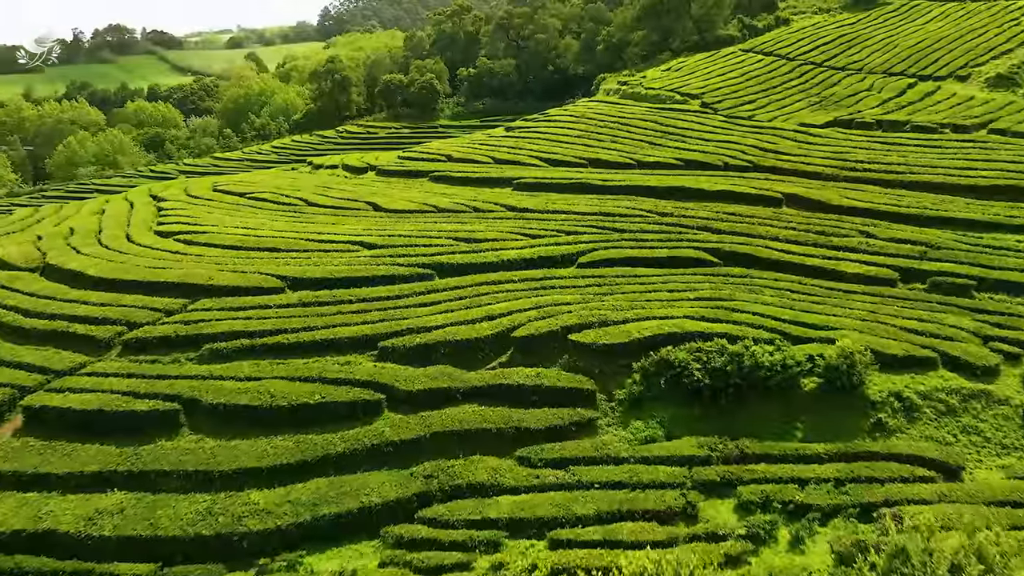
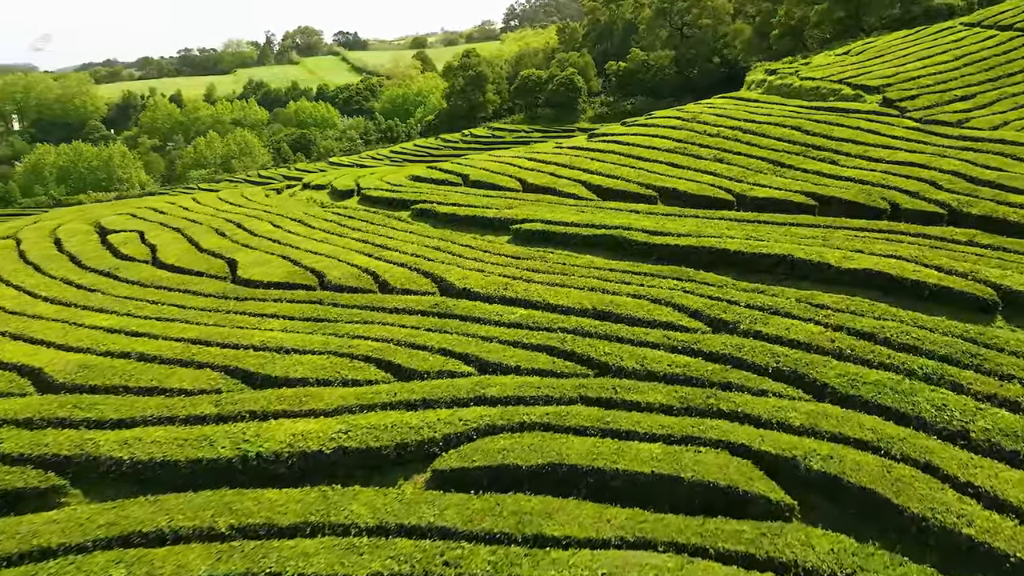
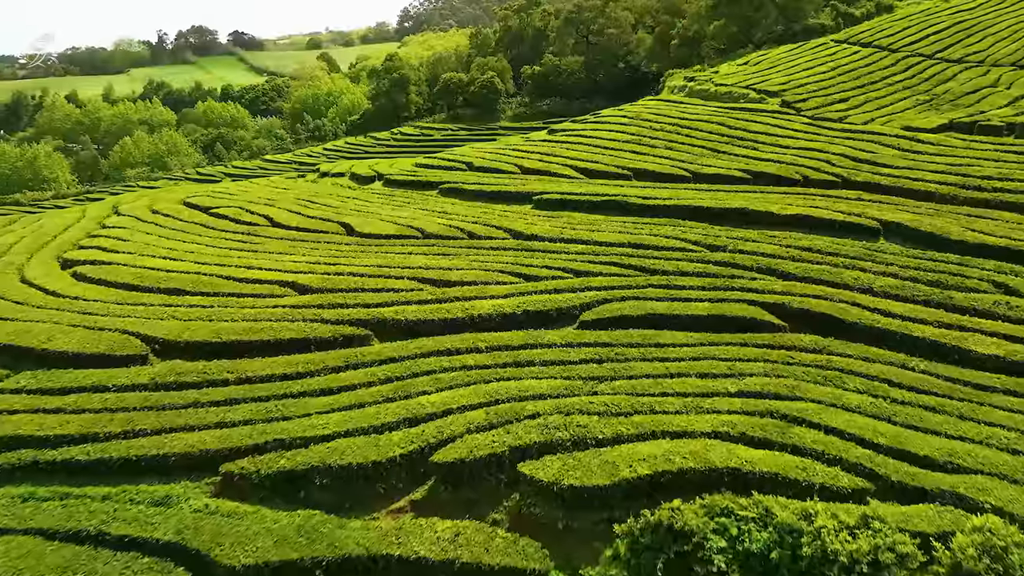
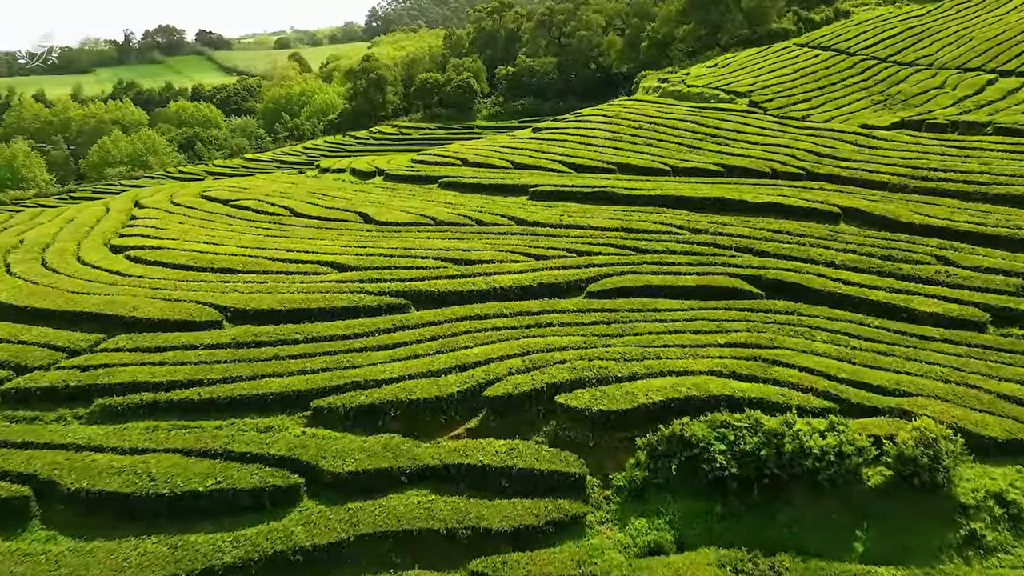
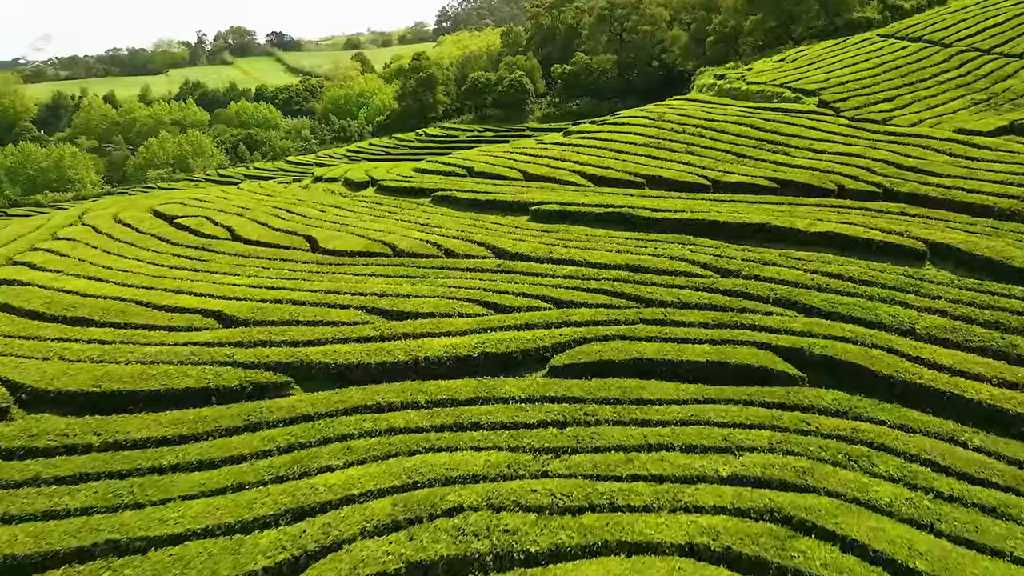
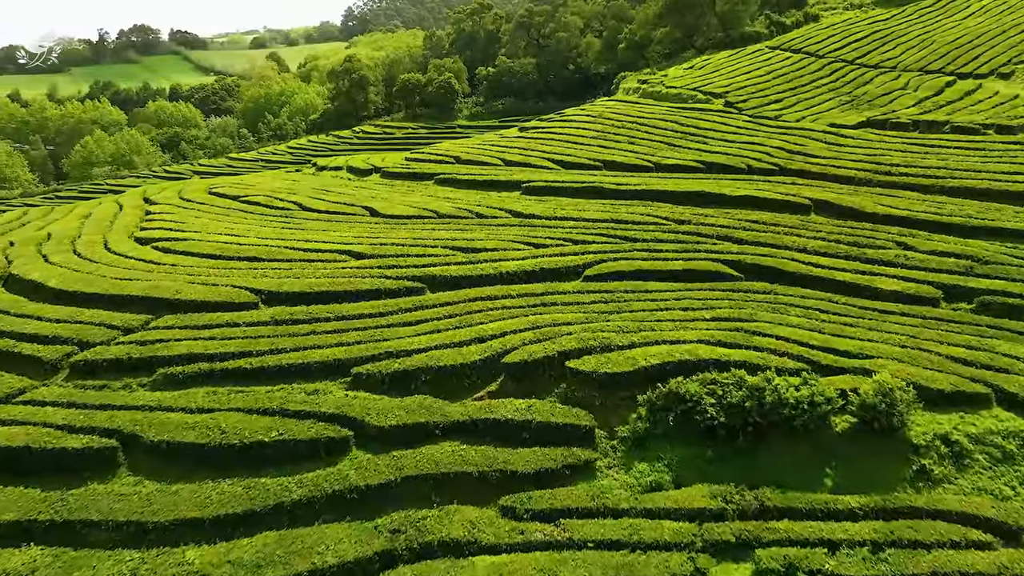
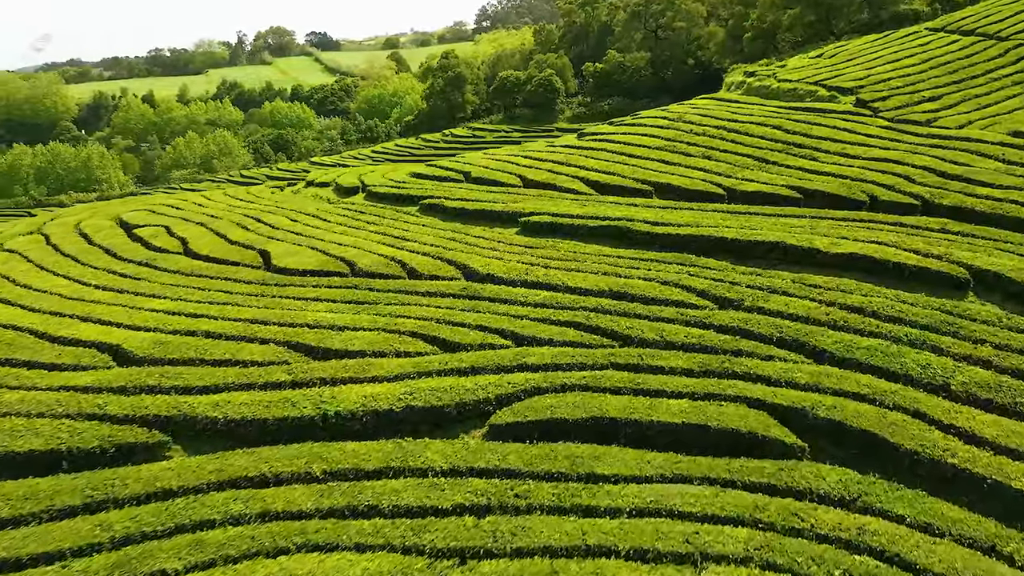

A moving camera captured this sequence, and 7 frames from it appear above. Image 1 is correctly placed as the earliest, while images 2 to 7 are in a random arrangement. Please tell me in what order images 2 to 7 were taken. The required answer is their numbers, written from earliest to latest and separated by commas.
6, 4, 3, 5, 7, 2
